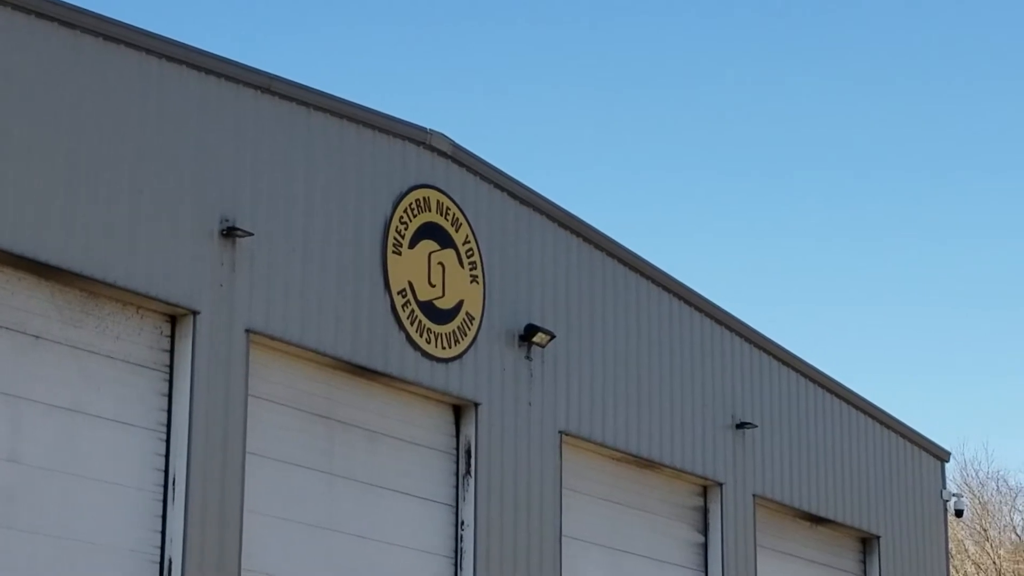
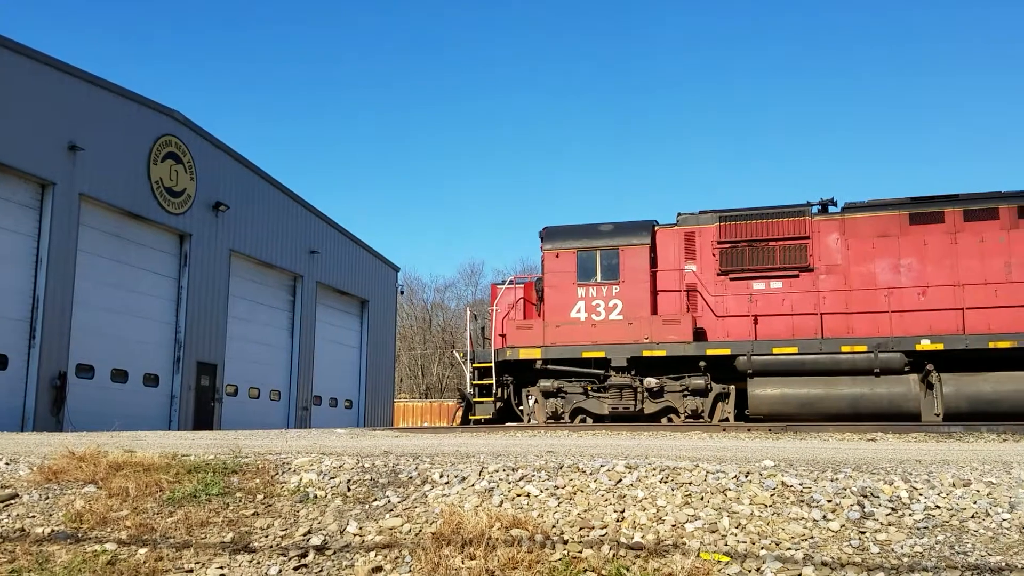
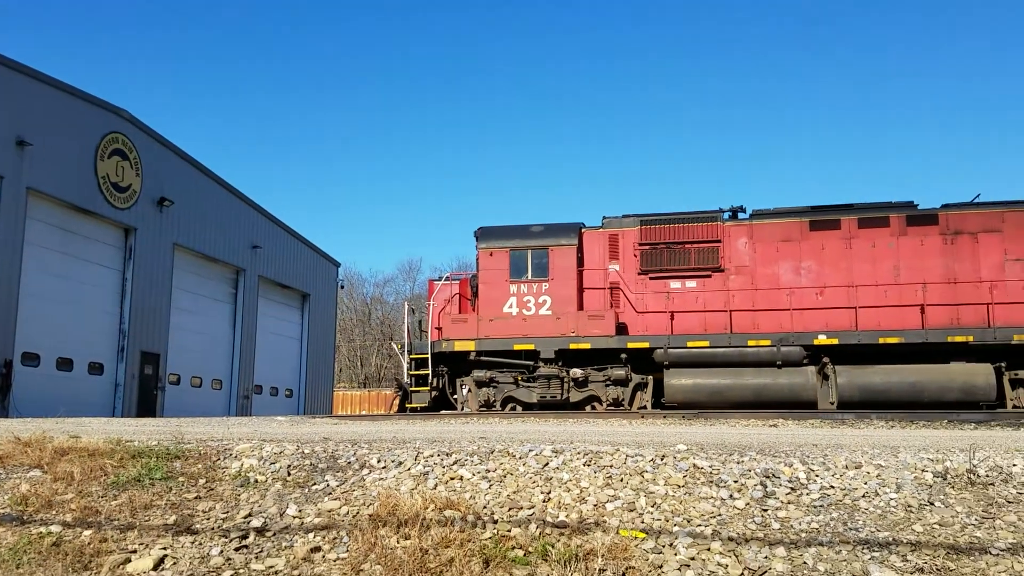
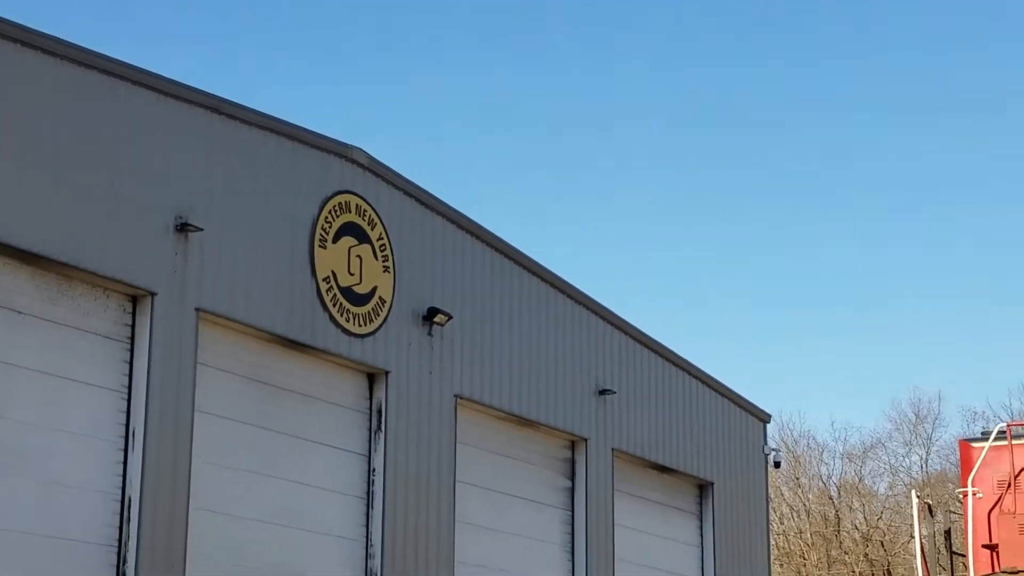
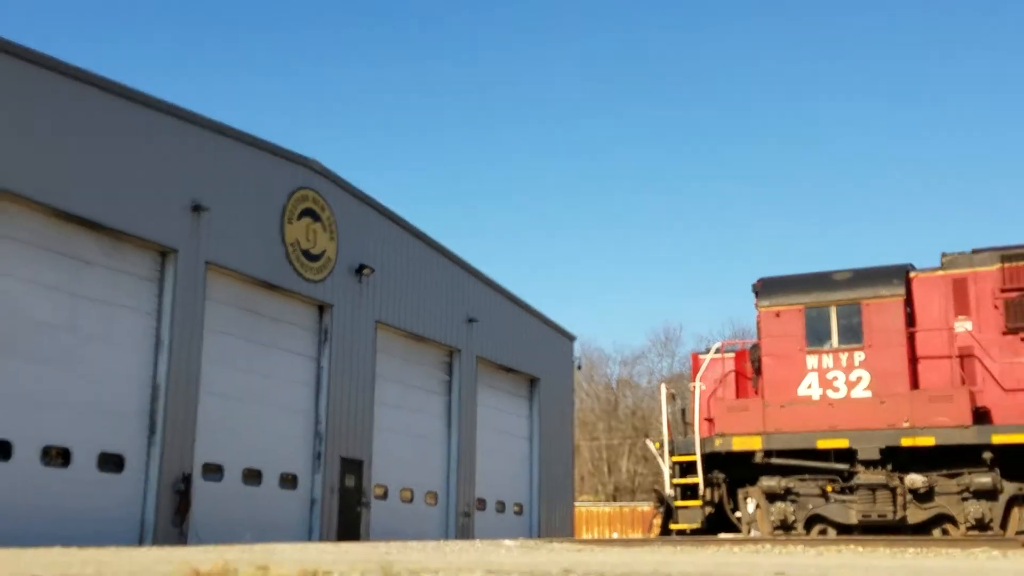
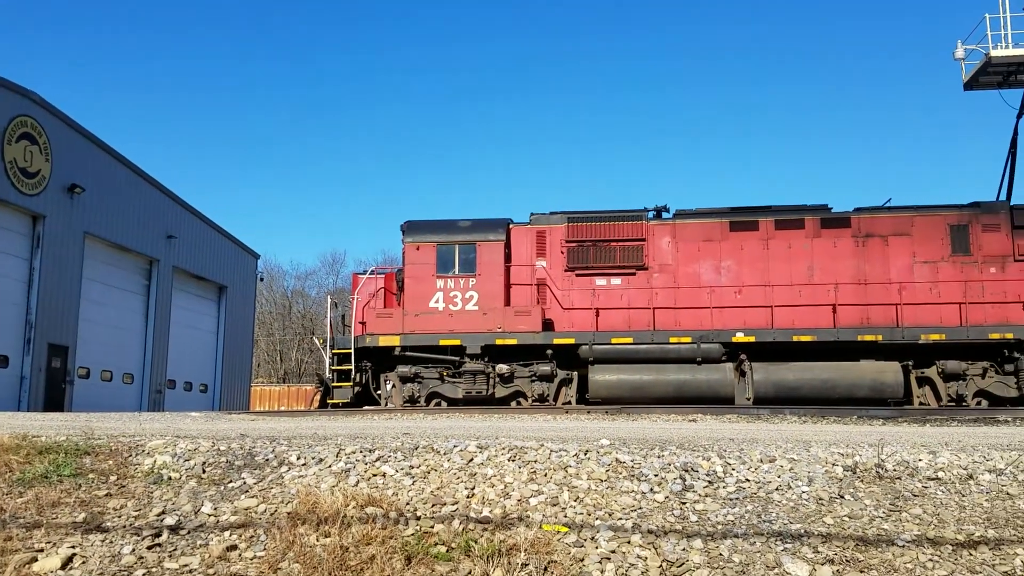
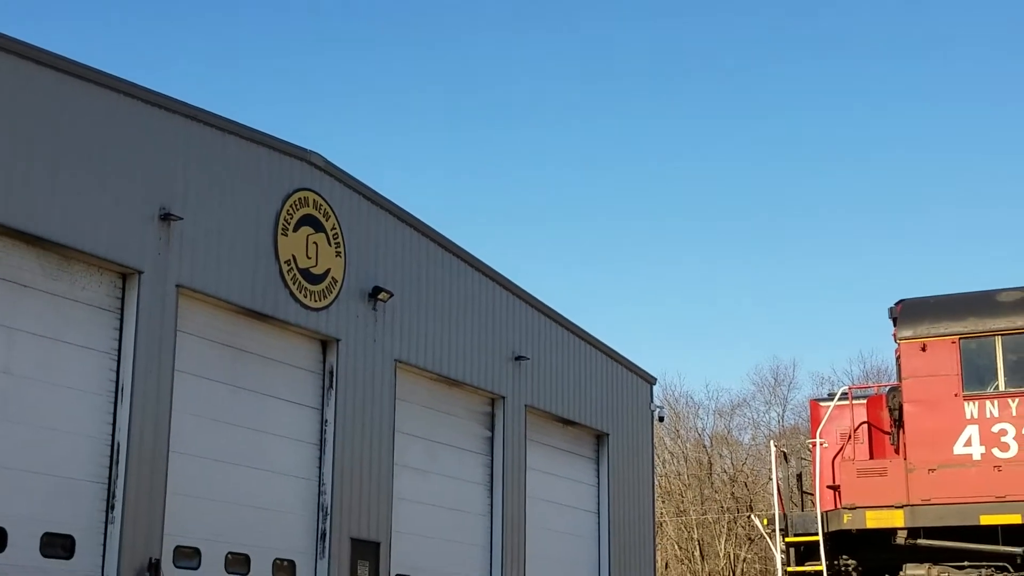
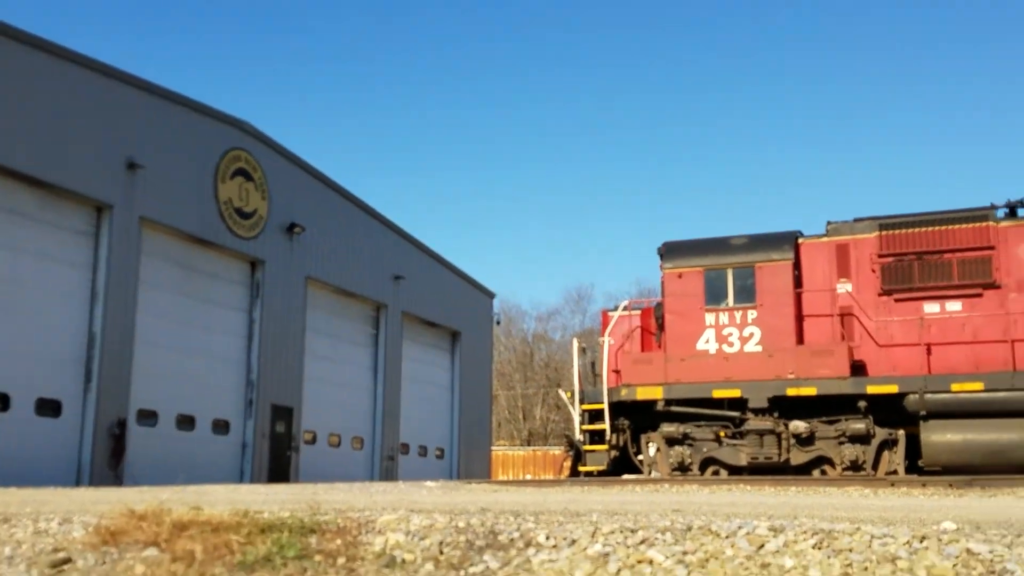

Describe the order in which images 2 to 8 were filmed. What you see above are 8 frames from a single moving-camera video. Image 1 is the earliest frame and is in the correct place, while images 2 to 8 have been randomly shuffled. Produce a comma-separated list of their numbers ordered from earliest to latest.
4, 7, 5, 8, 2, 3, 6
